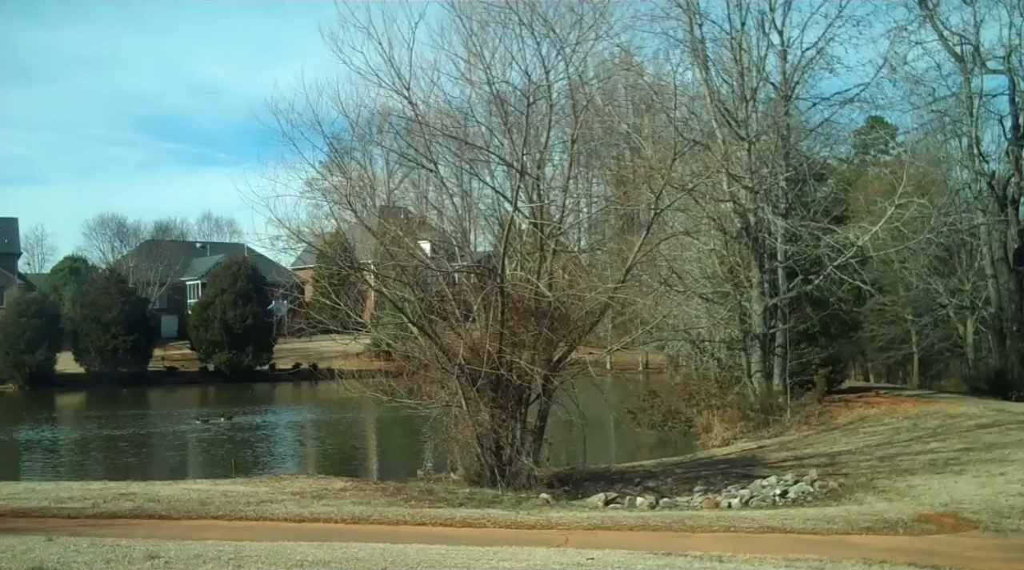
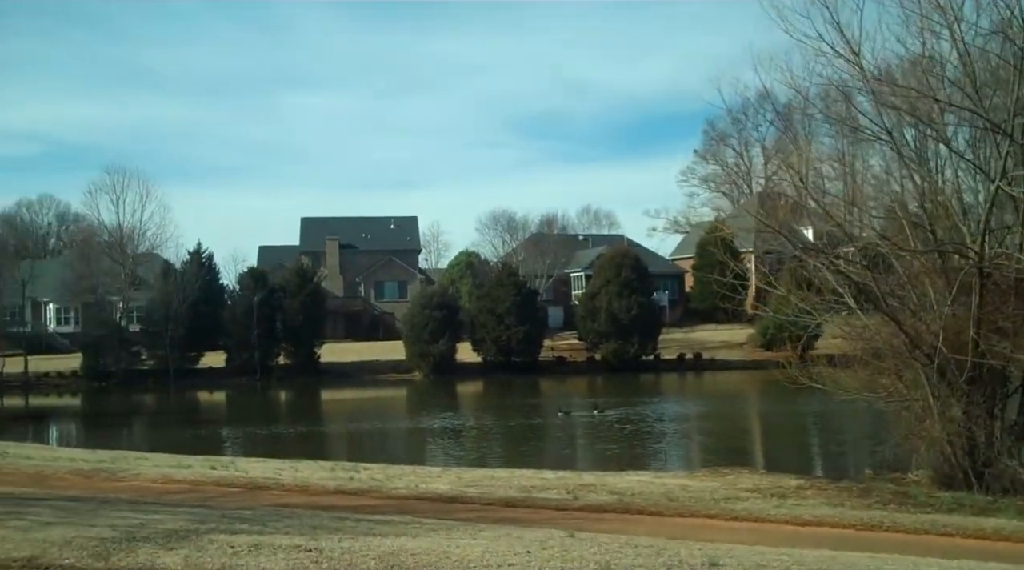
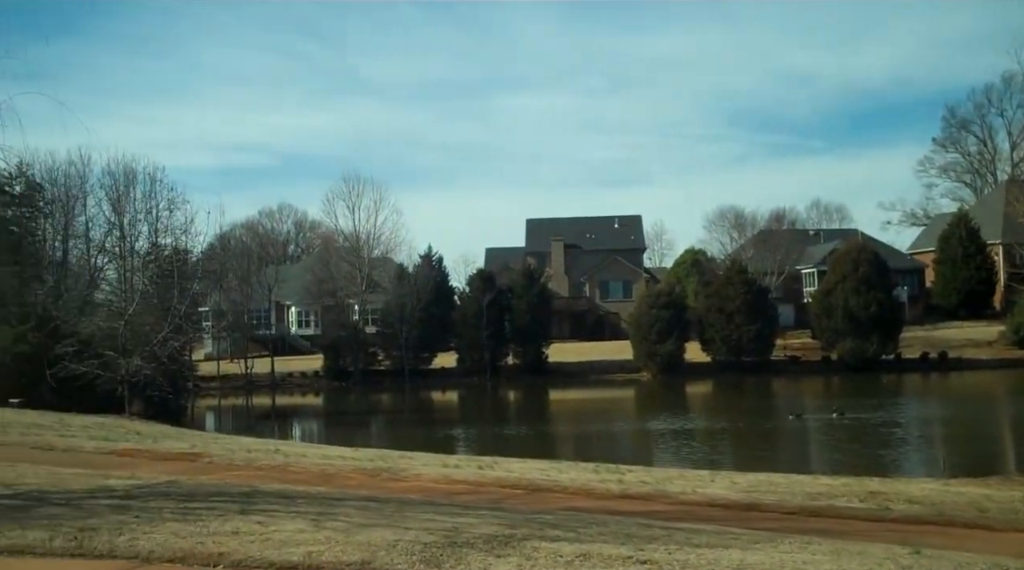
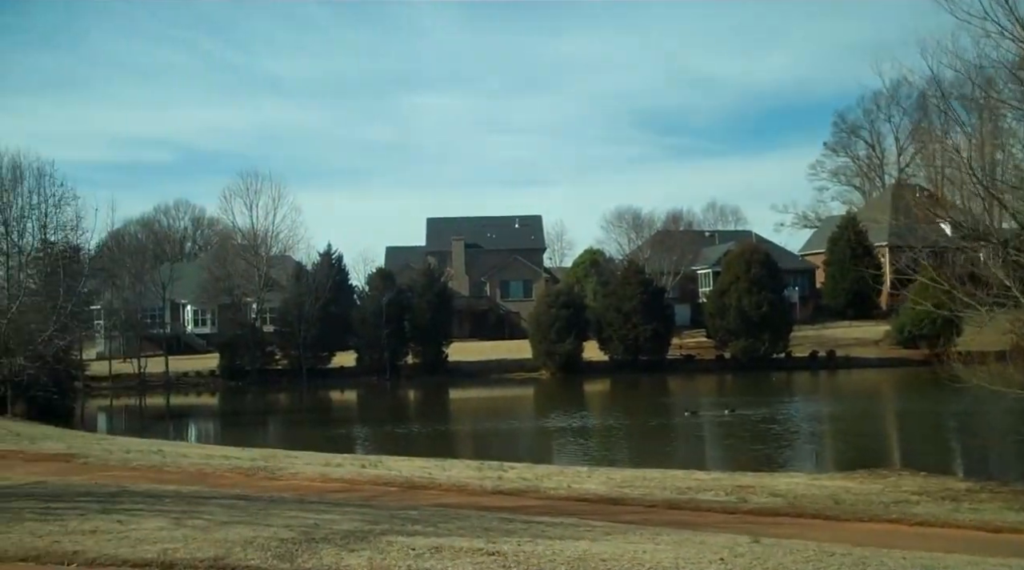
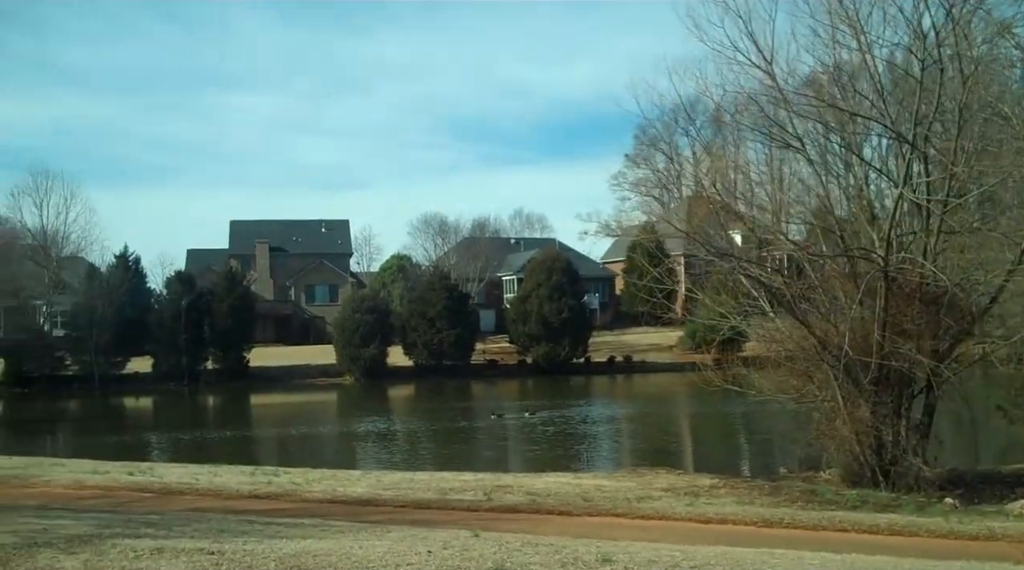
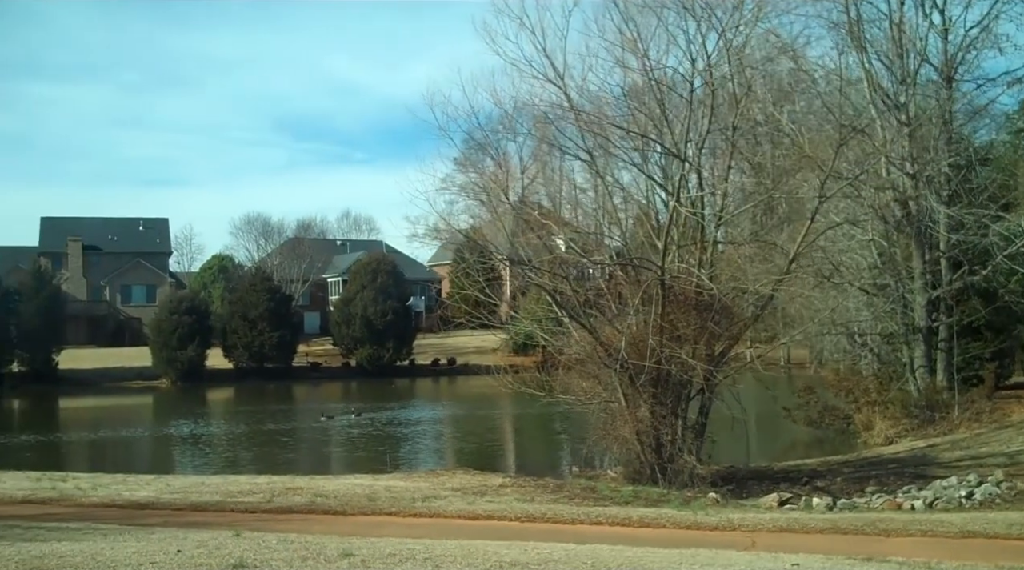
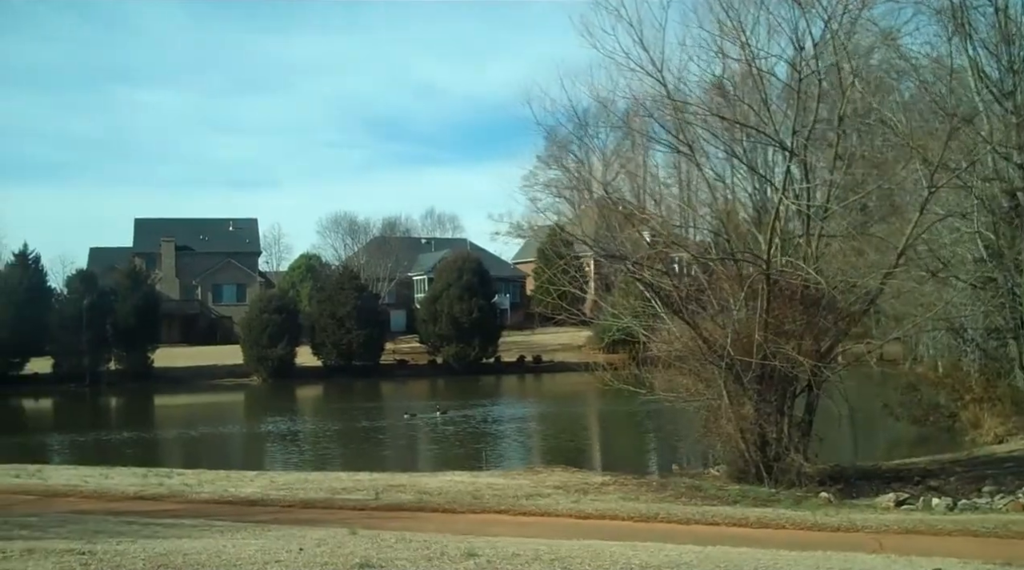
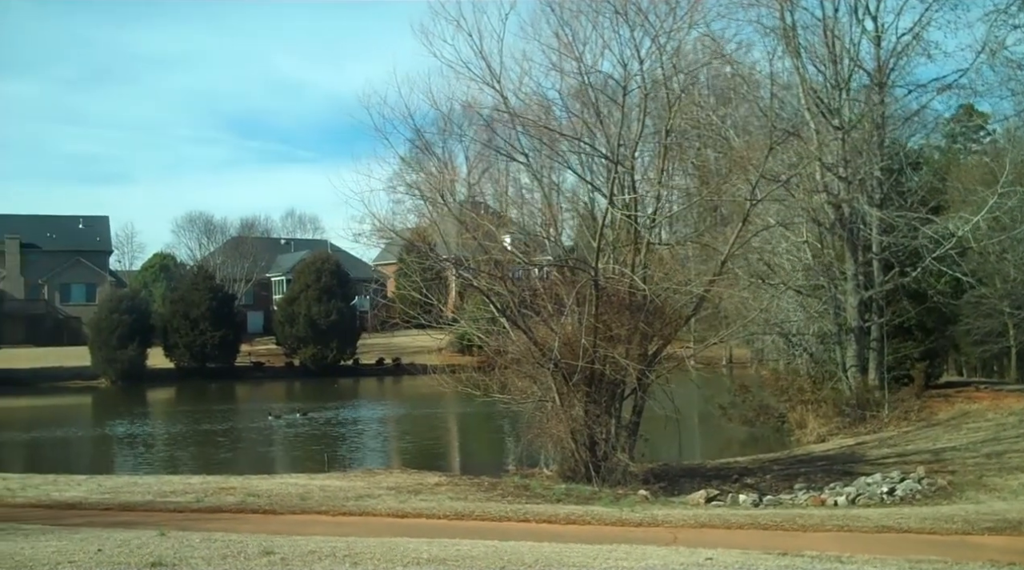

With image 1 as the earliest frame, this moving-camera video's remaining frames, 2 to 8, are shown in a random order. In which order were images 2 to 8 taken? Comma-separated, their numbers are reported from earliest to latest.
8, 6, 7, 5, 2, 4, 3
